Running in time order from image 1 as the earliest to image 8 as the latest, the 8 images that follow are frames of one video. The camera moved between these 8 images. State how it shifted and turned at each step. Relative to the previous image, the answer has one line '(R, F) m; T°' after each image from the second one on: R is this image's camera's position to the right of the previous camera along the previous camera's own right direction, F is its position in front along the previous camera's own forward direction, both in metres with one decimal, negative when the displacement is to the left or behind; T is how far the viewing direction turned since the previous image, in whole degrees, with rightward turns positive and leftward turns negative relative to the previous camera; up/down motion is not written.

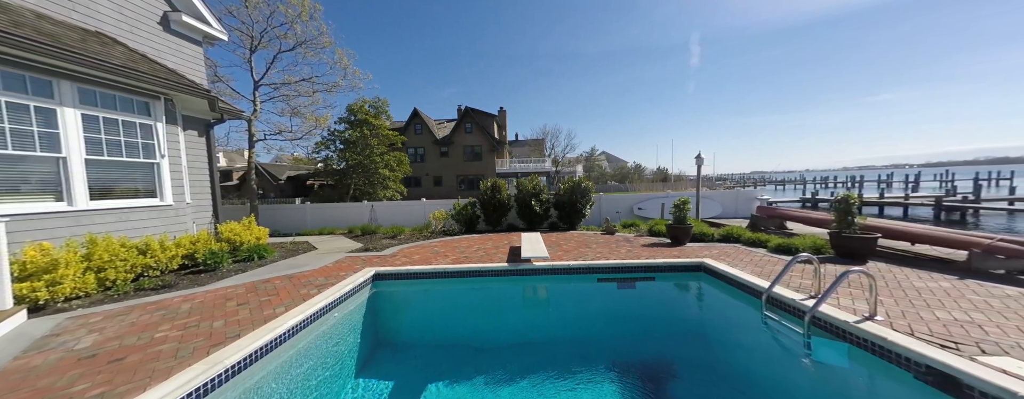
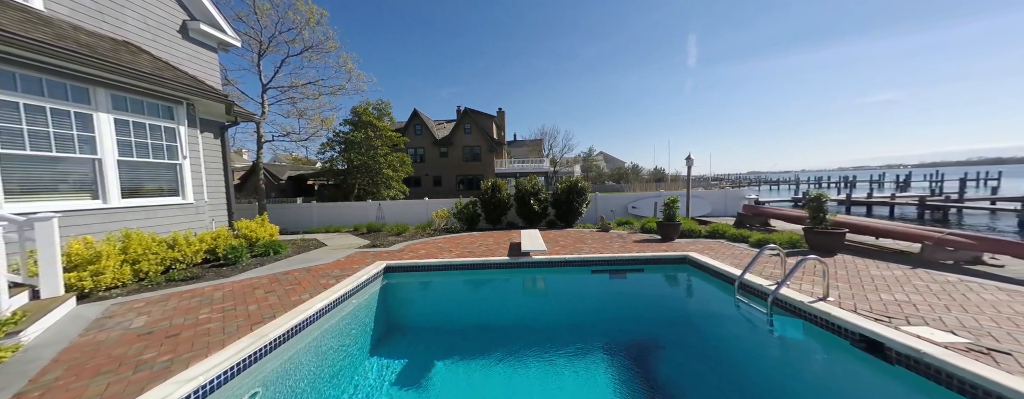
(-0.1, -0.4) m; 0°
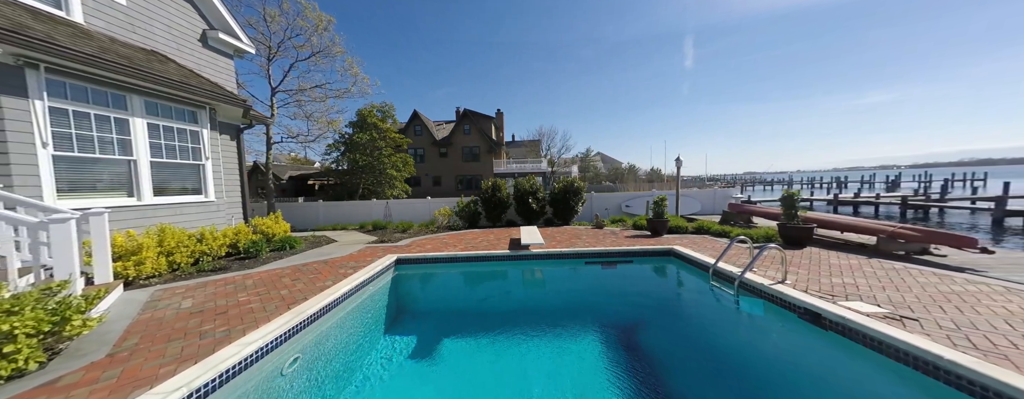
(-0.1, -0.5) m; 0°
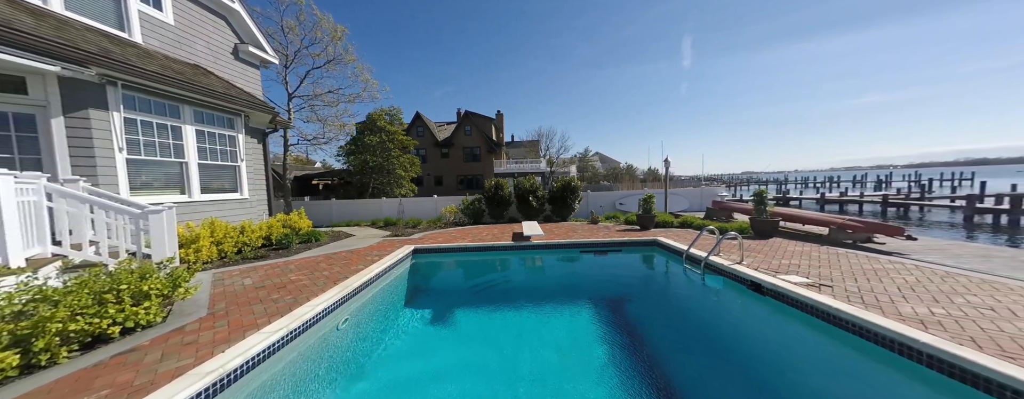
(-0.1, -0.8) m; 0°
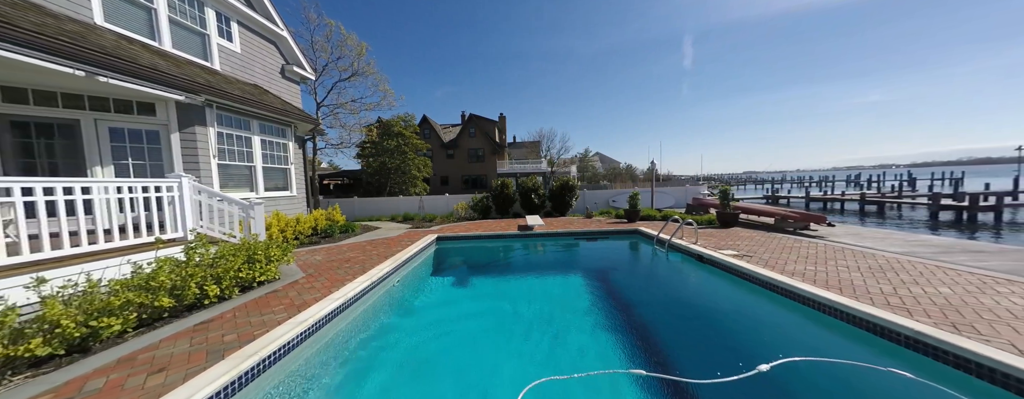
(-0.2, -1.4) m; 0°
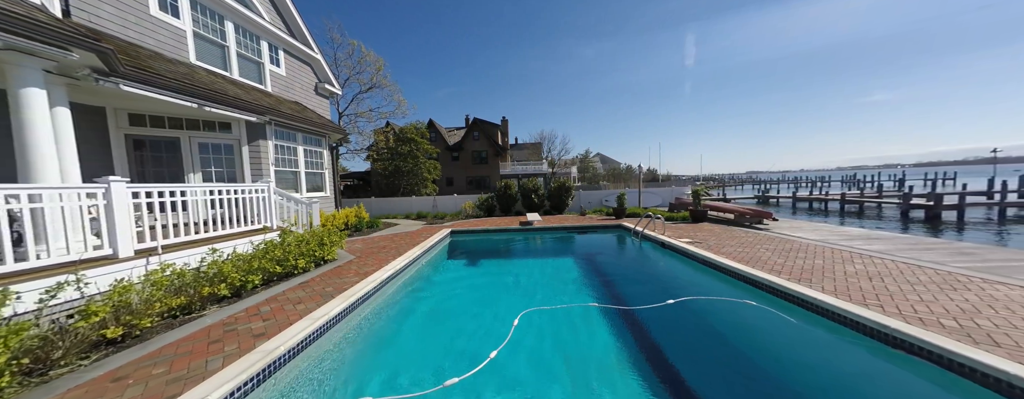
(0.0, -1.5) m; 0°
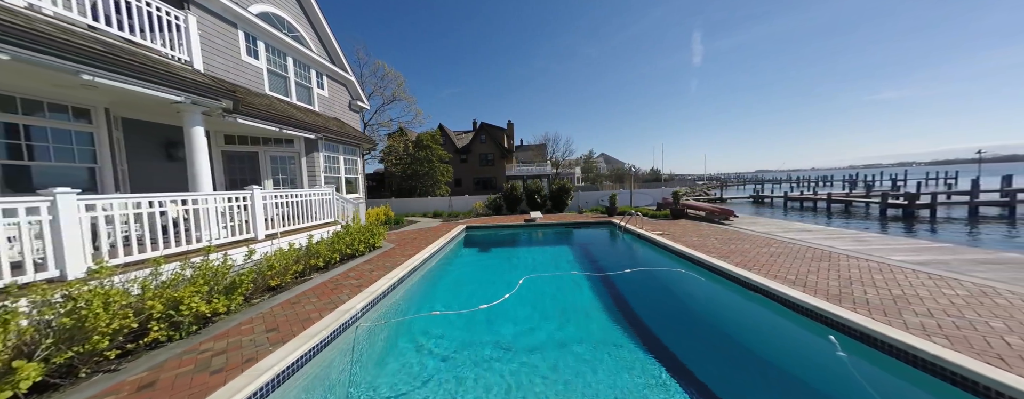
(0.0, -1.7) m; -1°
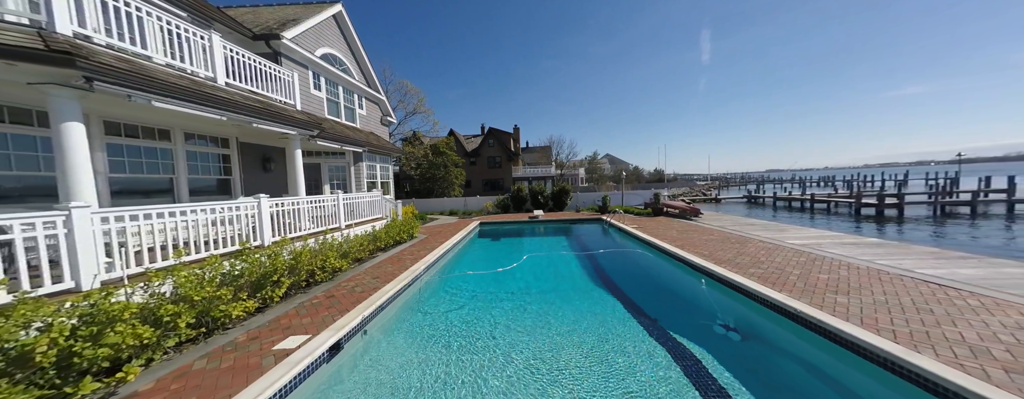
(0.0, -2.2) m; -1°
